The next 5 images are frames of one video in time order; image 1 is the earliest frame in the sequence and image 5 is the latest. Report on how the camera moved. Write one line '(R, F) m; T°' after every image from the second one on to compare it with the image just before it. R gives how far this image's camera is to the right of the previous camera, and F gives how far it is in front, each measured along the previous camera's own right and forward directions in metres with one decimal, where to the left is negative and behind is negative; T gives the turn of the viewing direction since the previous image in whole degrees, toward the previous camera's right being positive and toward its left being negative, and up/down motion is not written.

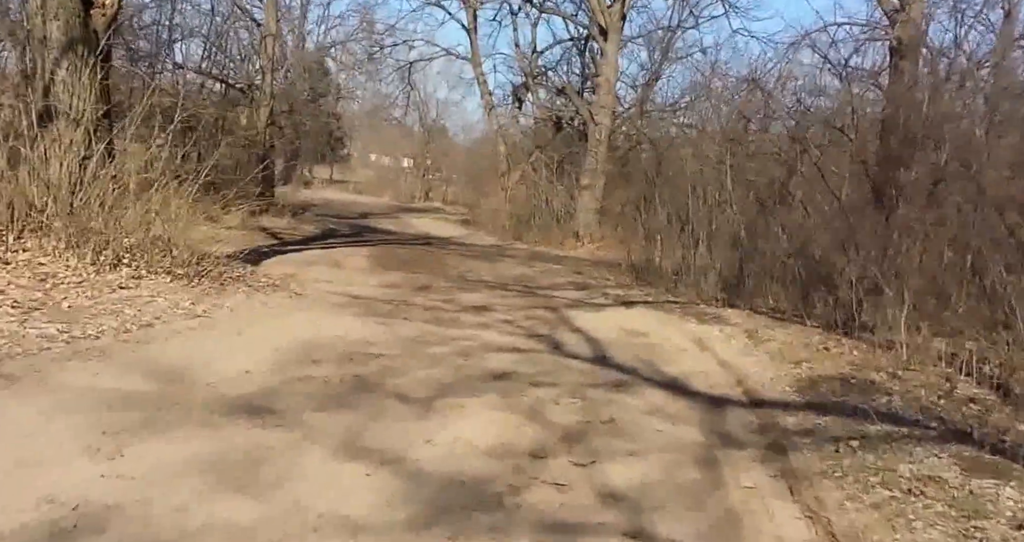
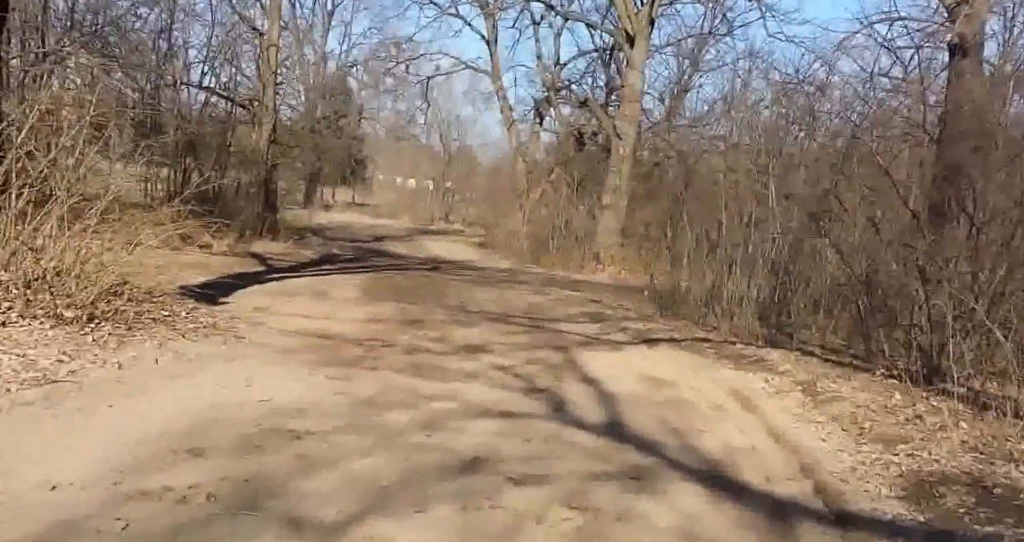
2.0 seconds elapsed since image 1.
(+0.2, +1.9) m; -1°
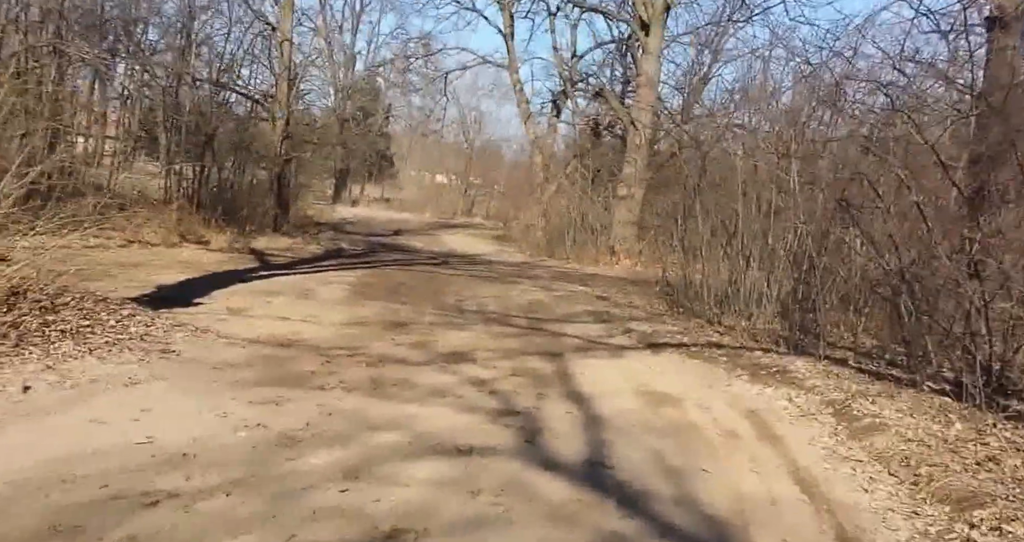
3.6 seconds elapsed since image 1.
(+0.3, +1.3) m; -1°
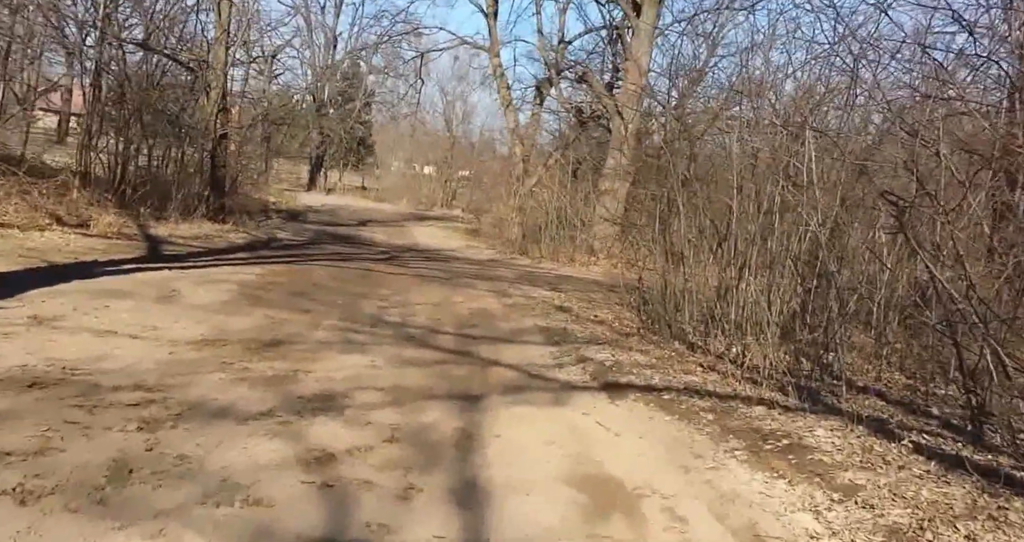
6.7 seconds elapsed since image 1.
(+0.6, +2.9) m; +1°
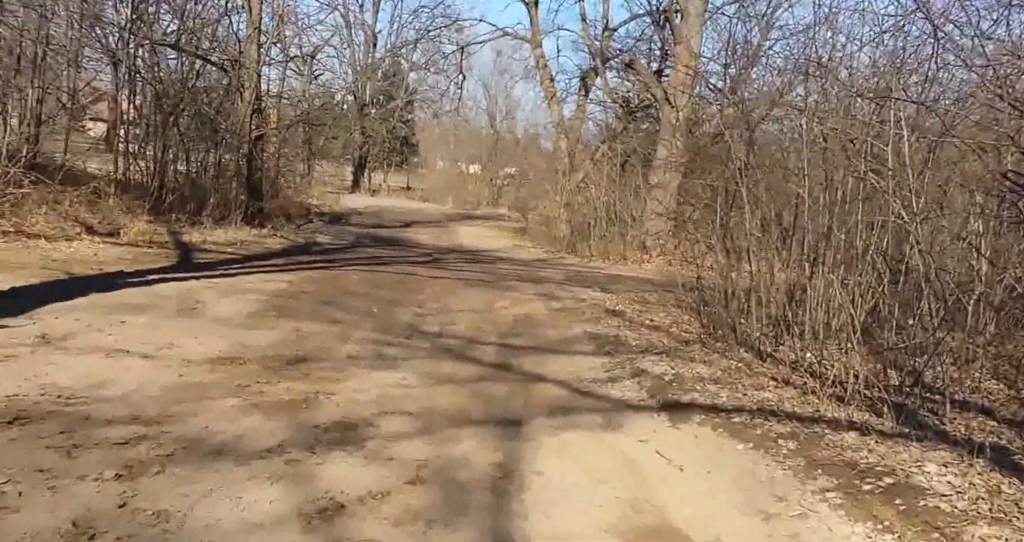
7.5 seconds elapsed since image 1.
(+0.1, +0.8) m; -3°
